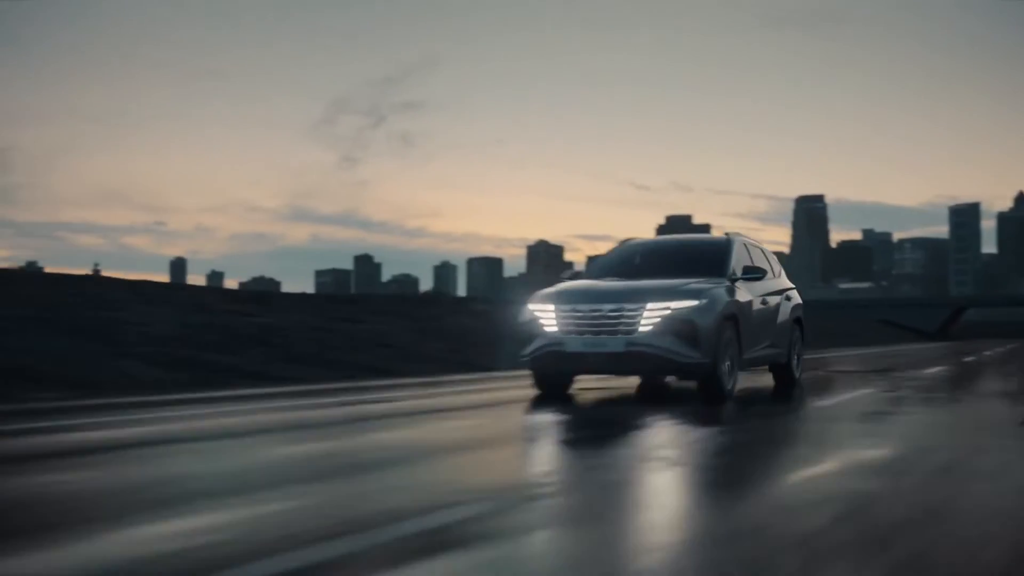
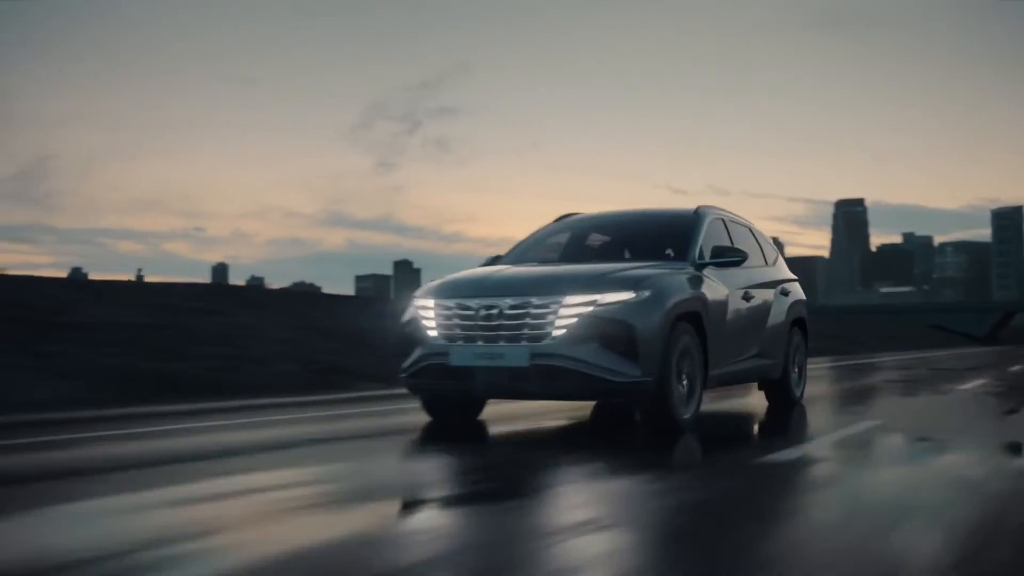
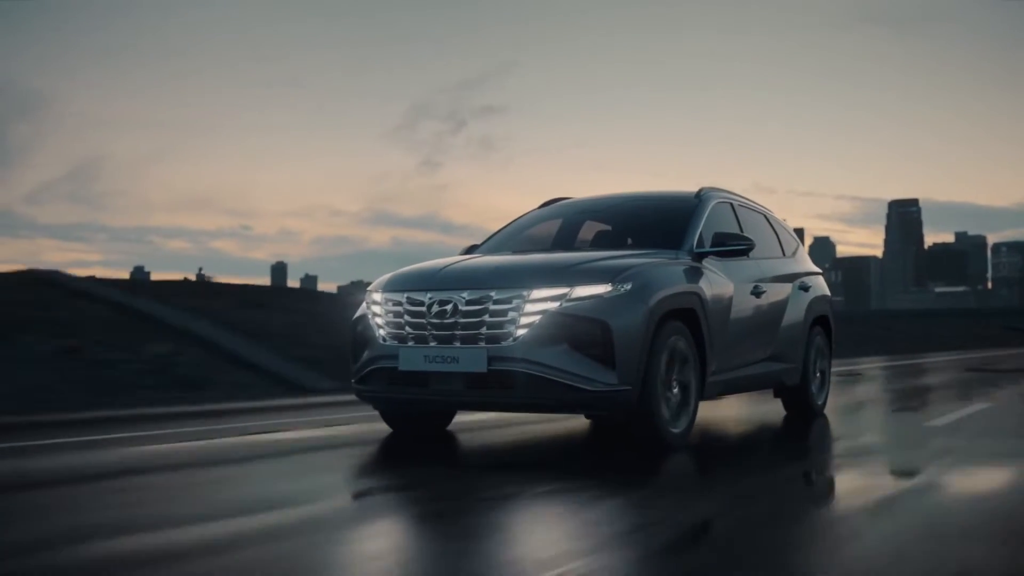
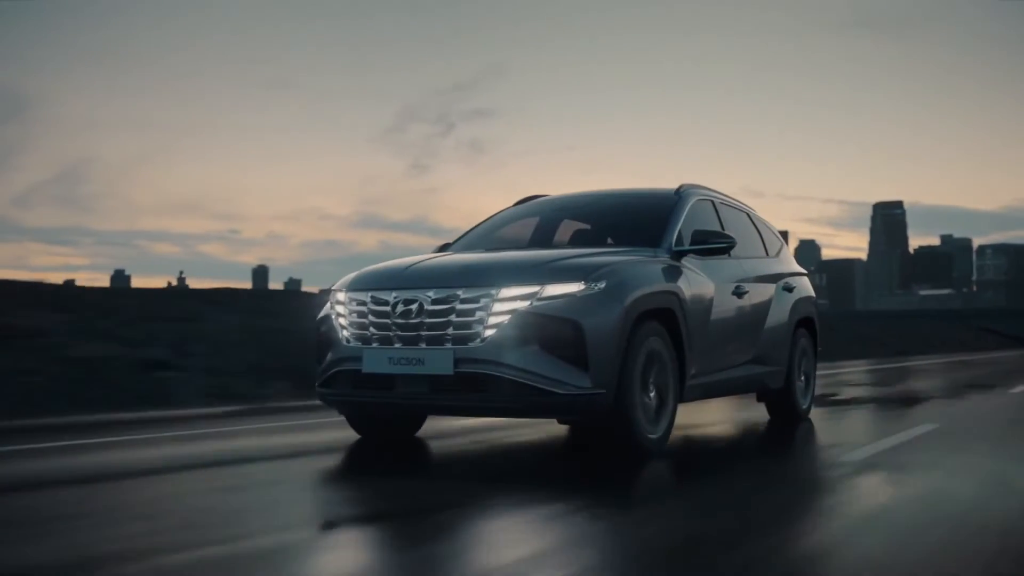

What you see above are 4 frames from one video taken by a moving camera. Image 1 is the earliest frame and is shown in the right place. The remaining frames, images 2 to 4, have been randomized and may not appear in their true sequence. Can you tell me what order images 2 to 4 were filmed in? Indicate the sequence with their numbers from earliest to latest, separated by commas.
2, 4, 3
